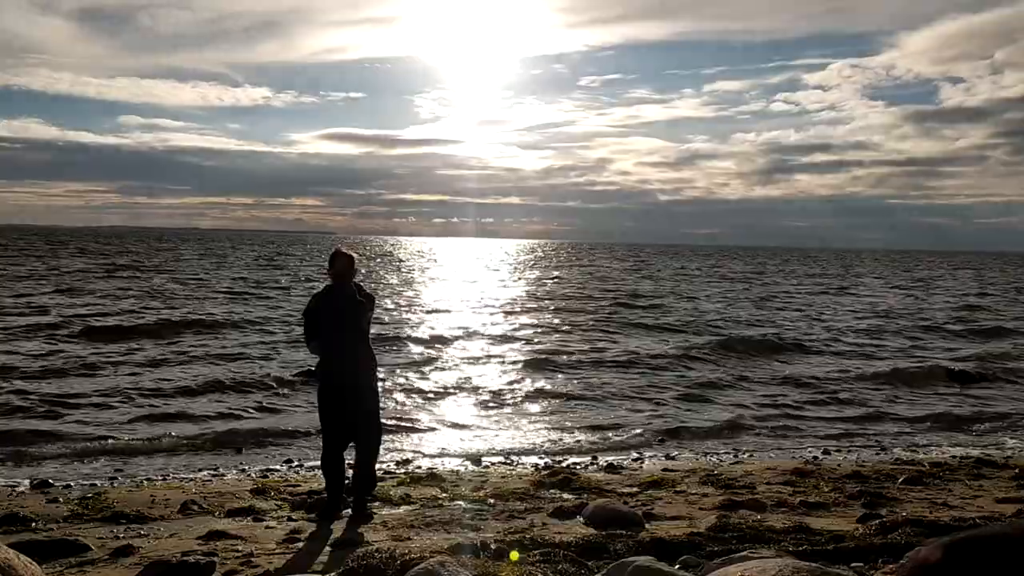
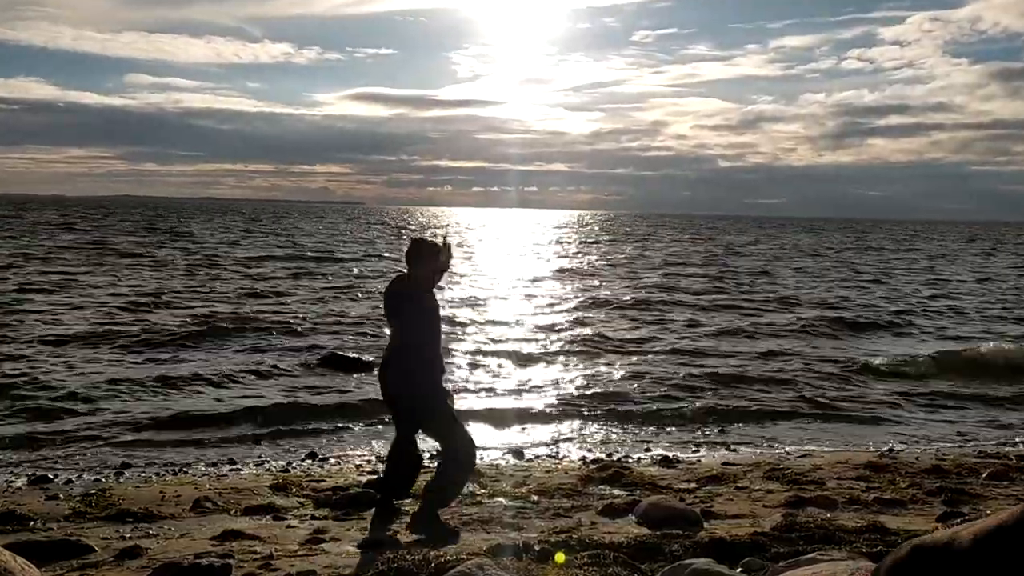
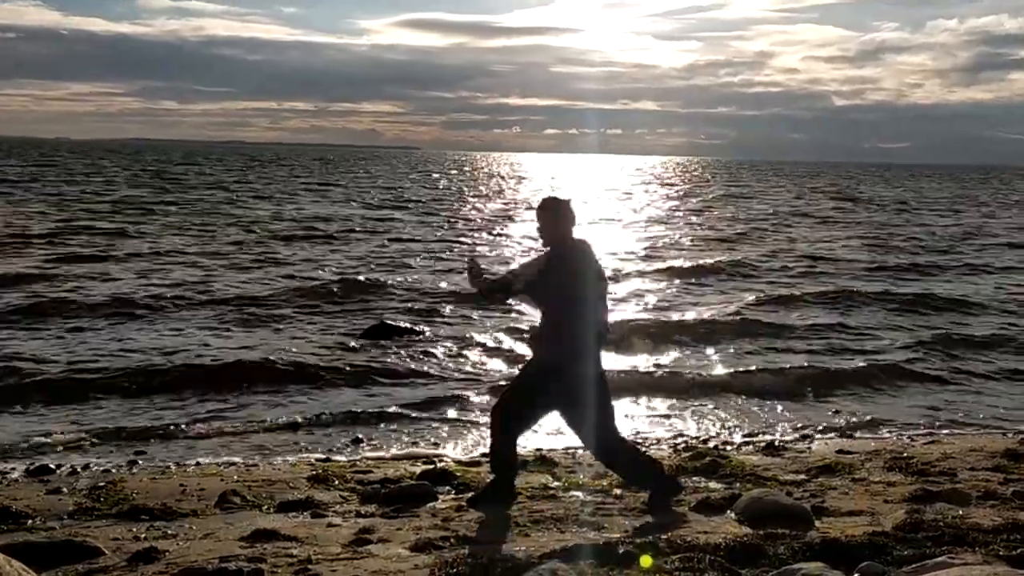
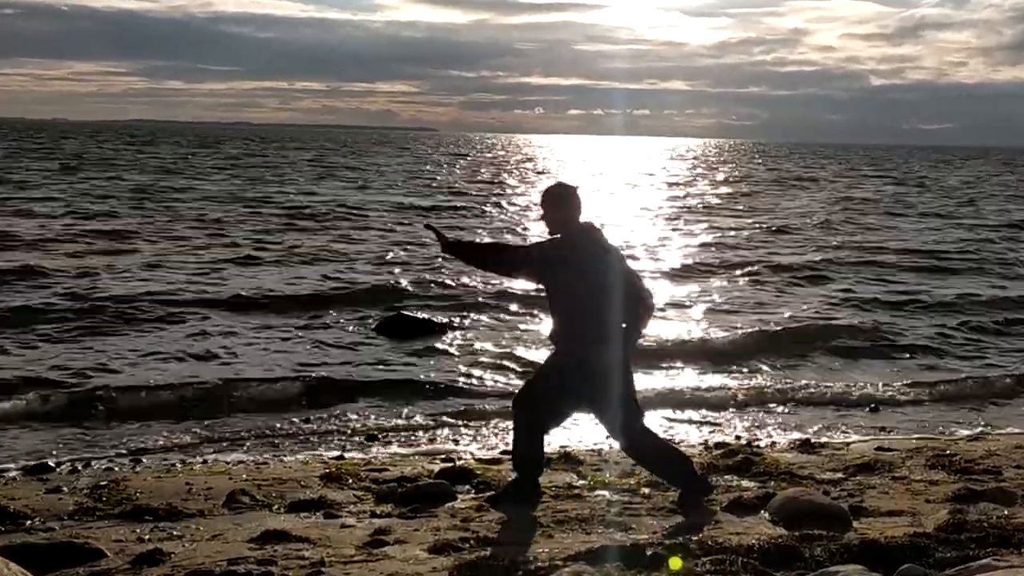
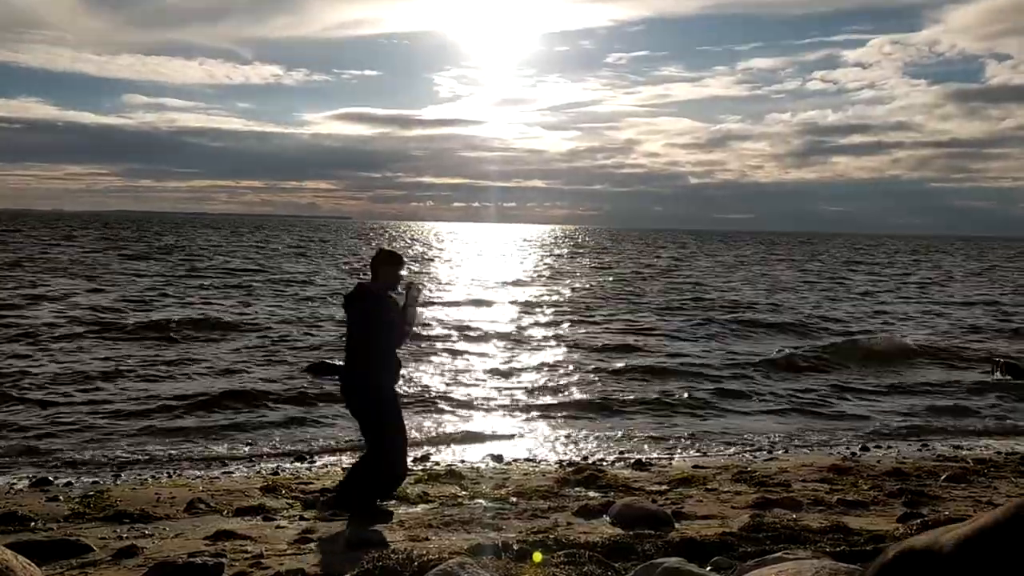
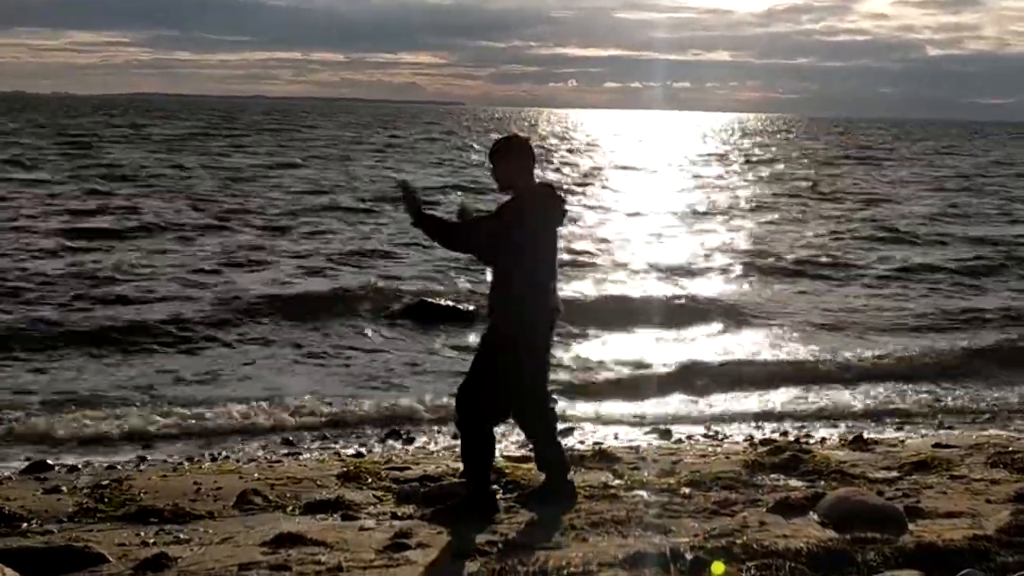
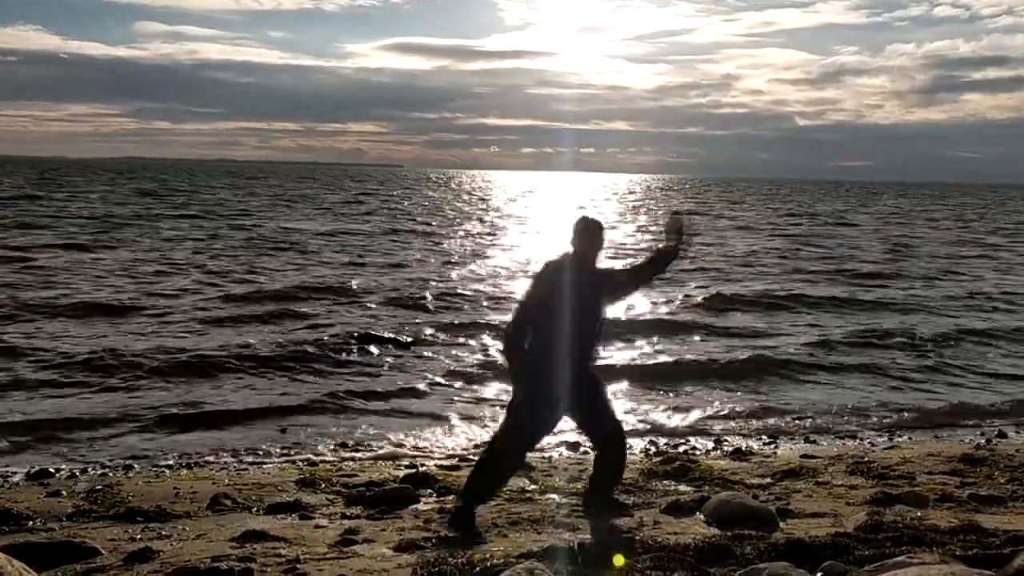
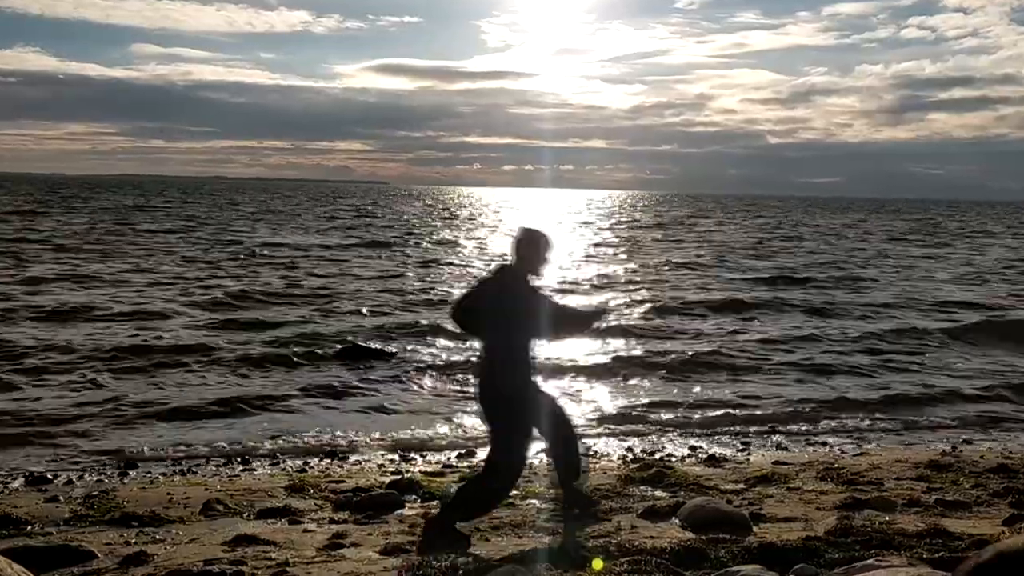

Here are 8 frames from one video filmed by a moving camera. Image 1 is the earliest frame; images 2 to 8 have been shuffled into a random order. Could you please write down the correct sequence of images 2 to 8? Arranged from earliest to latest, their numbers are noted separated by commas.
5, 2, 8, 7, 3, 4, 6
